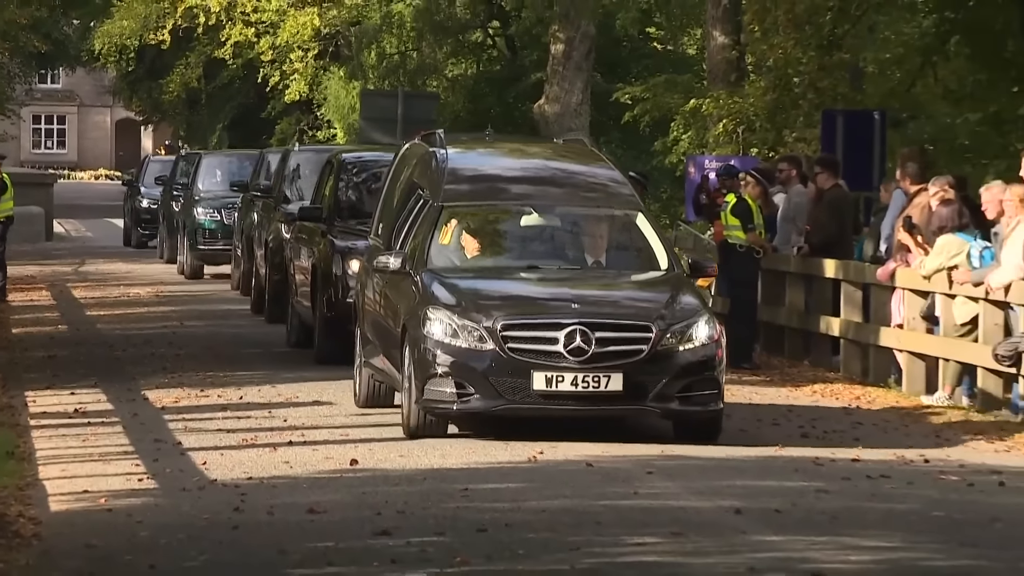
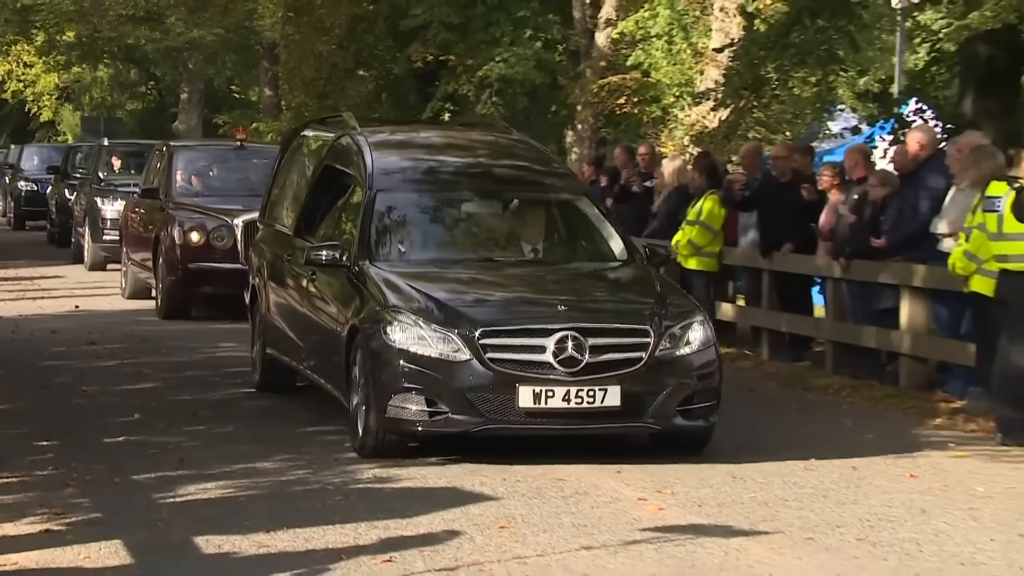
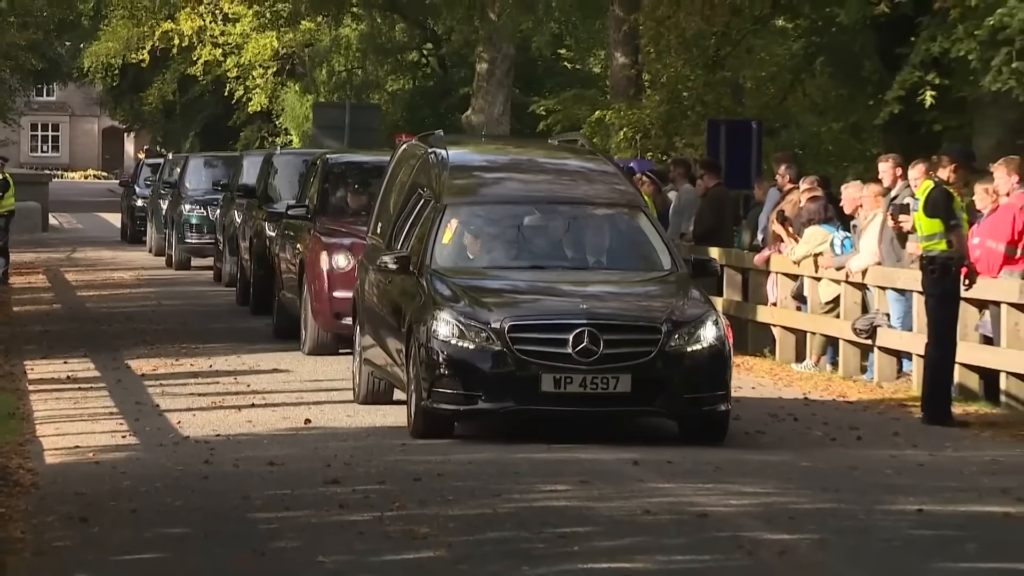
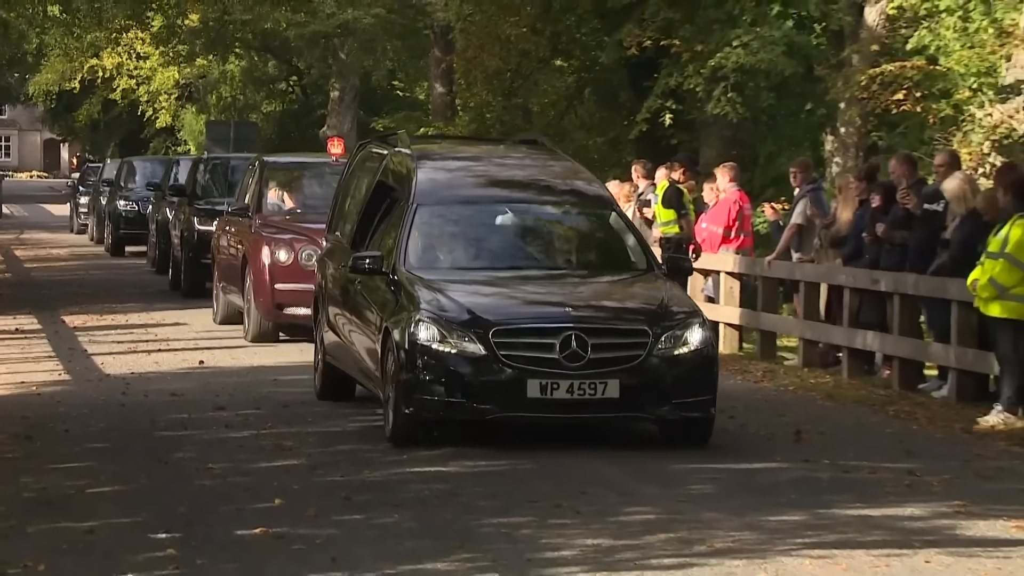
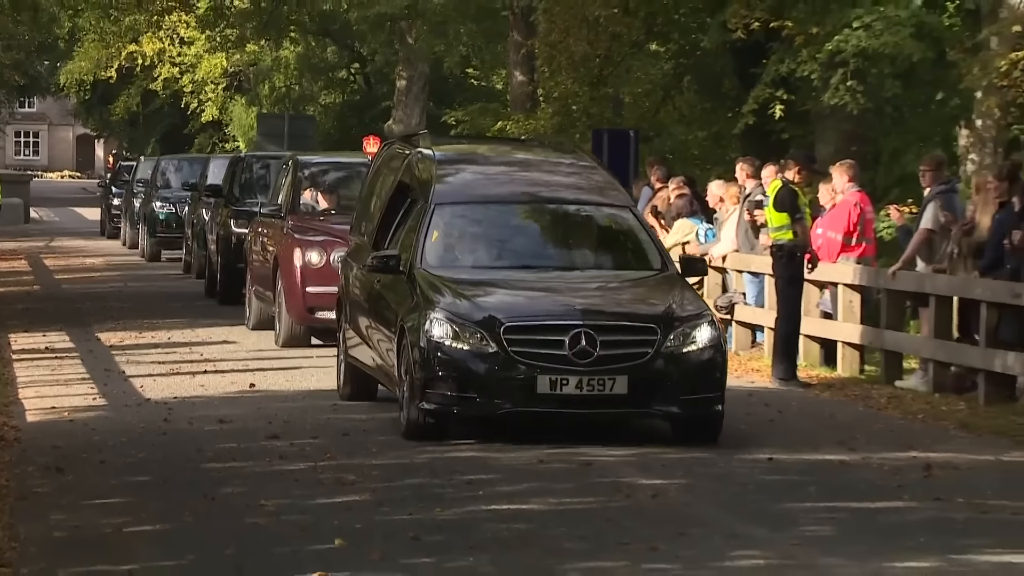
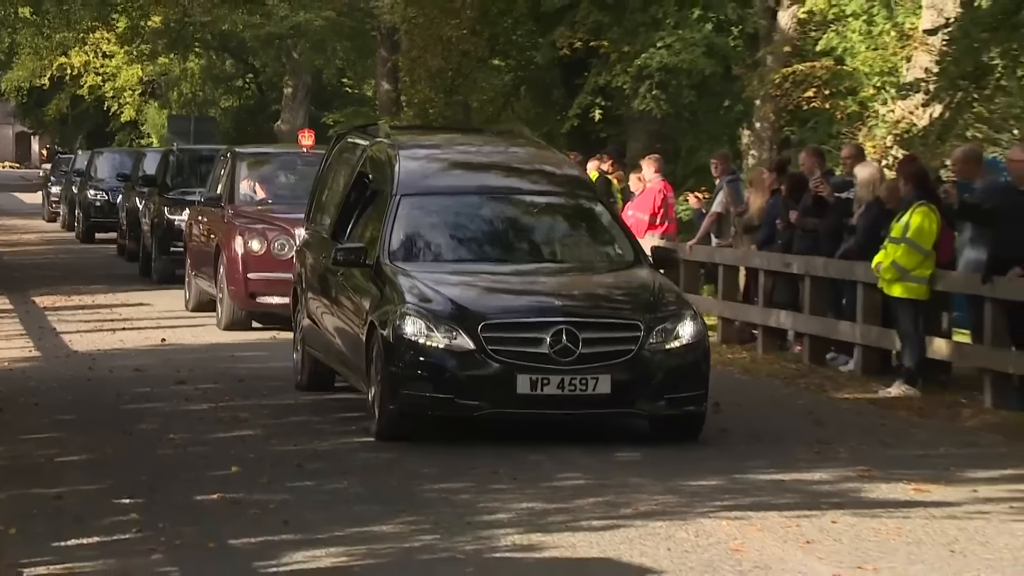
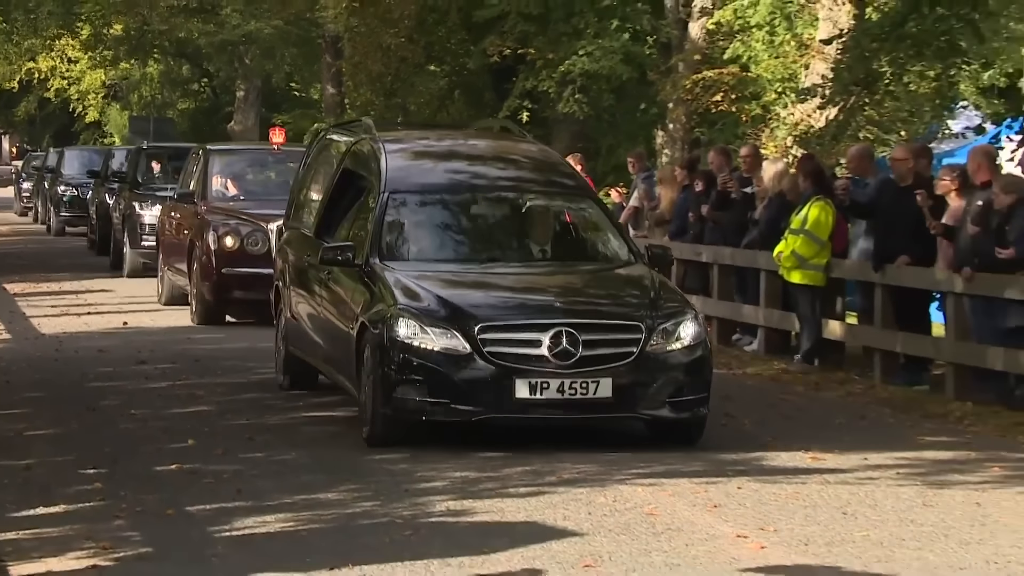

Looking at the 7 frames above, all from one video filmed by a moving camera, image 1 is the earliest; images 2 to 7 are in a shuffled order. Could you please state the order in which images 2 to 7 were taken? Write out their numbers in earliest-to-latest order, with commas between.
3, 5, 4, 6, 7, 2
